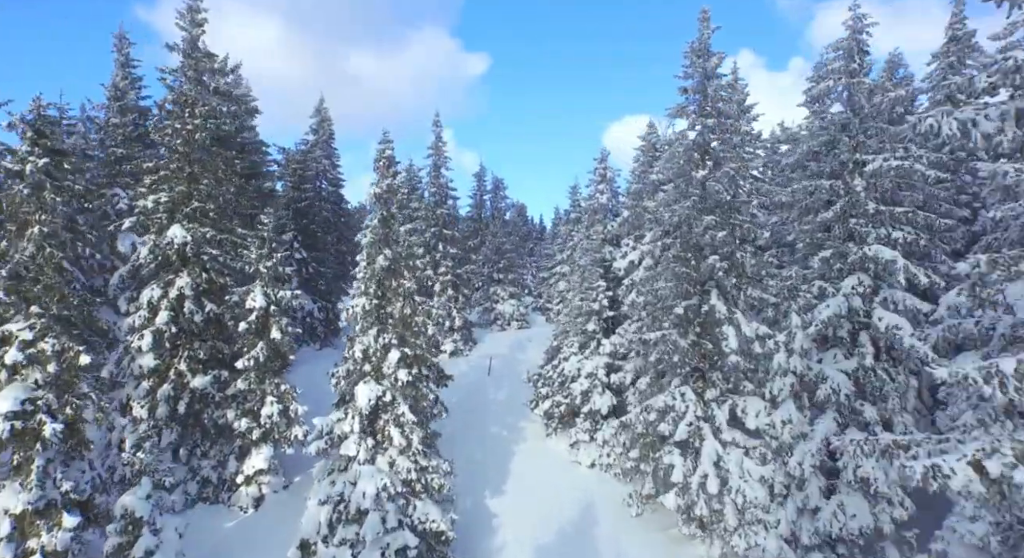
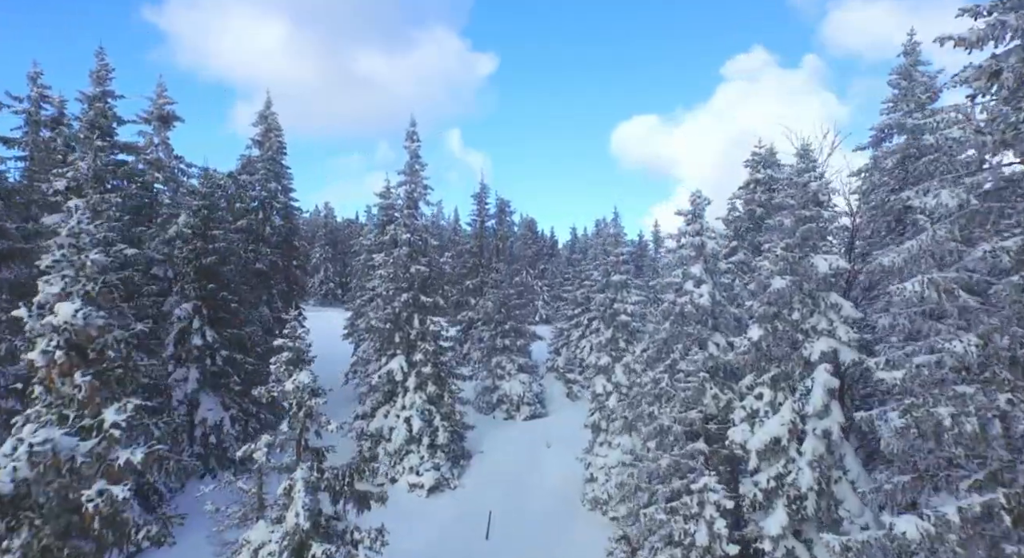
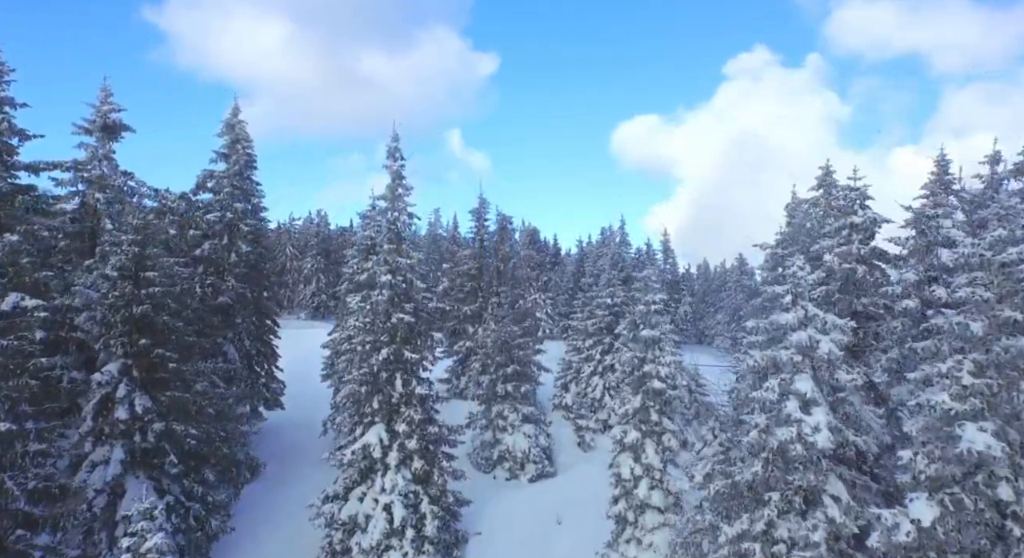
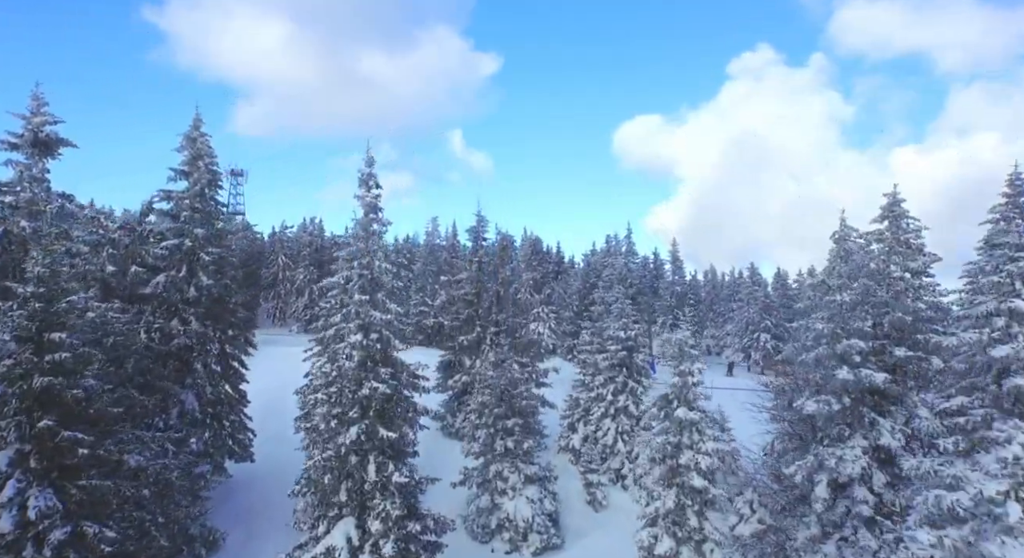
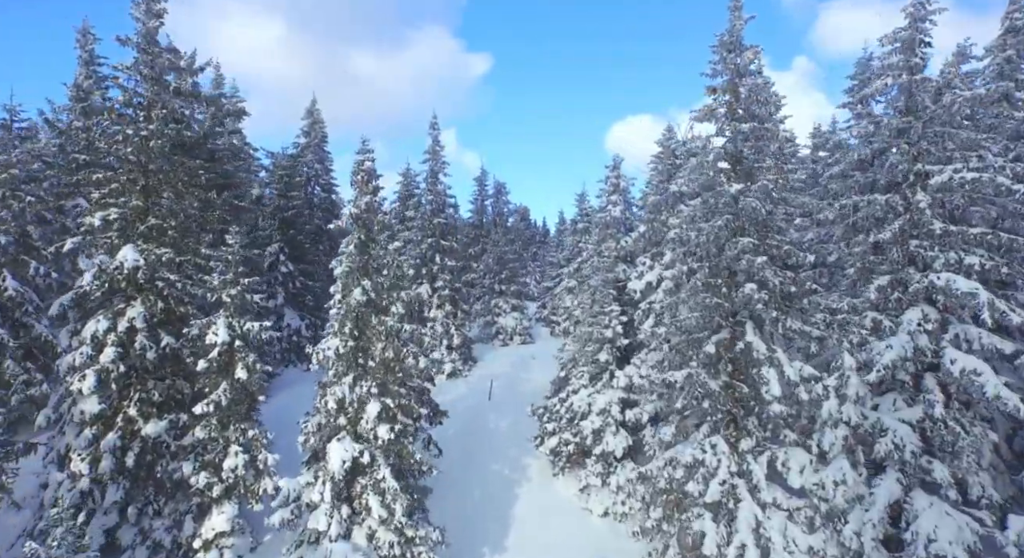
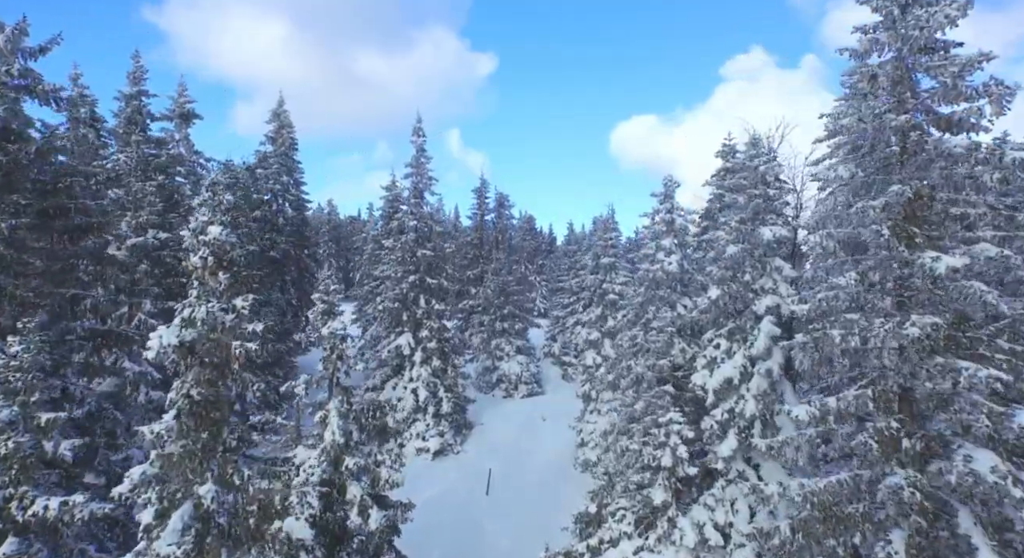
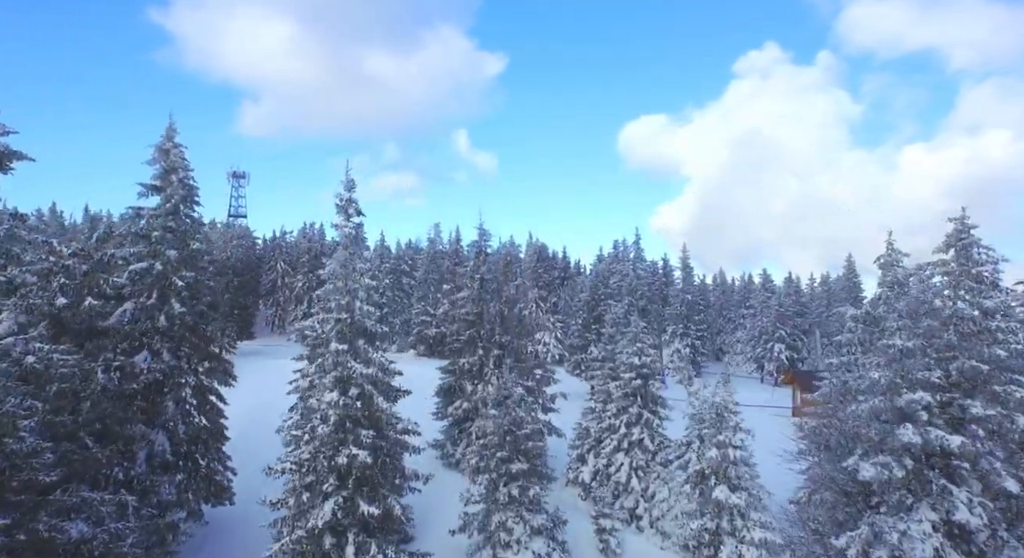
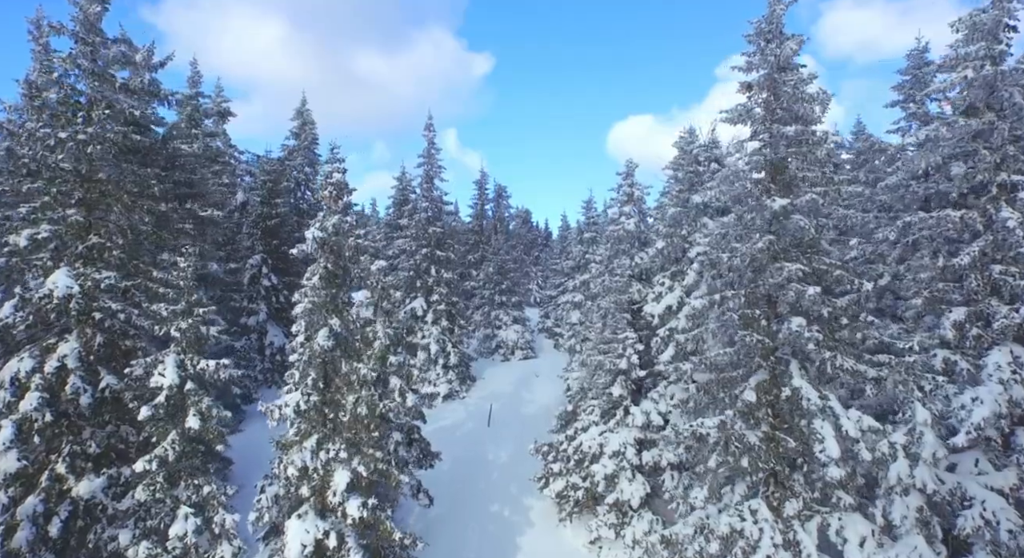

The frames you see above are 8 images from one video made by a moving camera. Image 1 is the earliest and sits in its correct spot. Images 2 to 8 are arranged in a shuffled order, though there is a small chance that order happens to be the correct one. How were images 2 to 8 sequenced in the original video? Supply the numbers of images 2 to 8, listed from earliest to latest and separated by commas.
5, 8, 6, 2, 3, 4, 7
